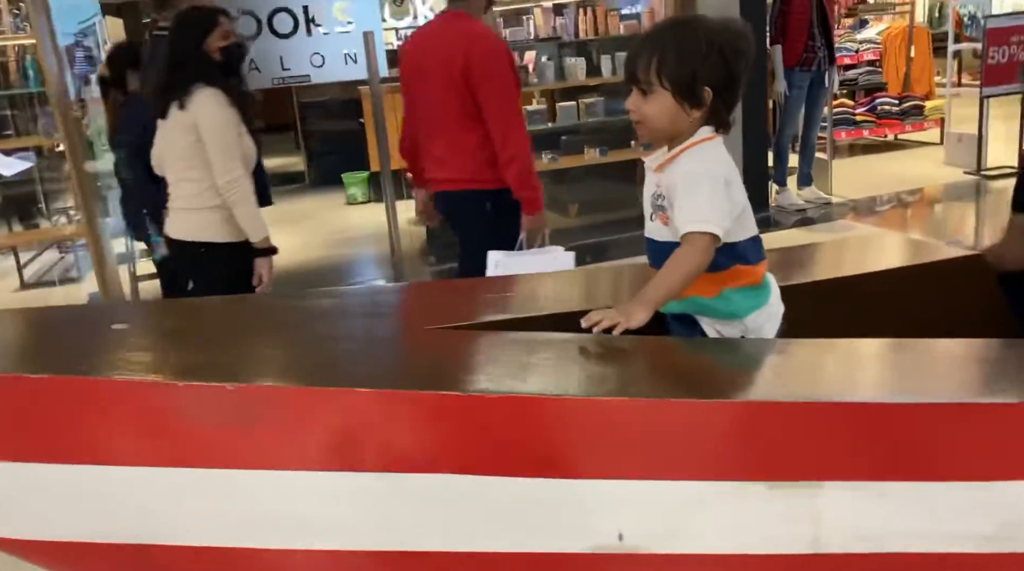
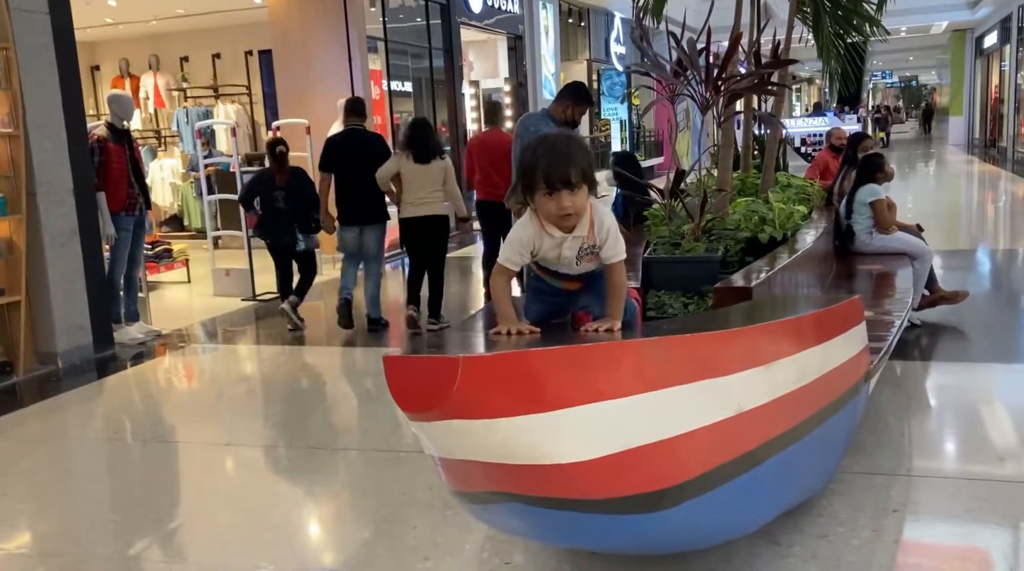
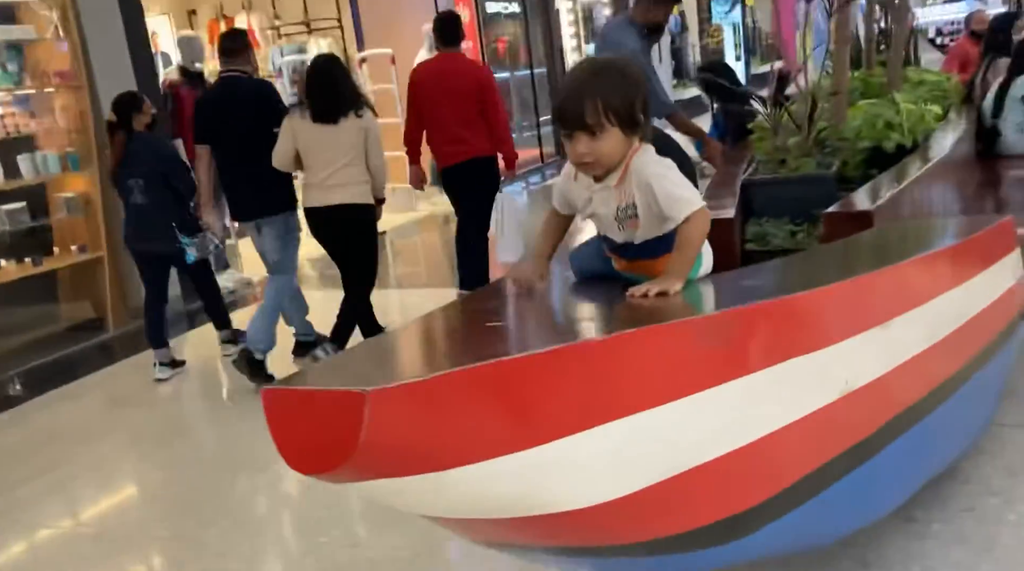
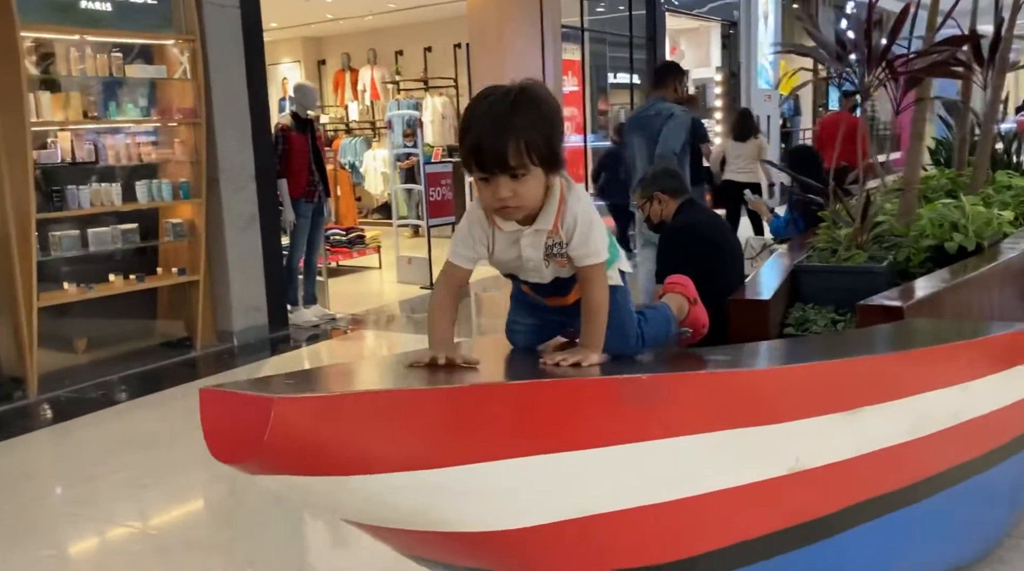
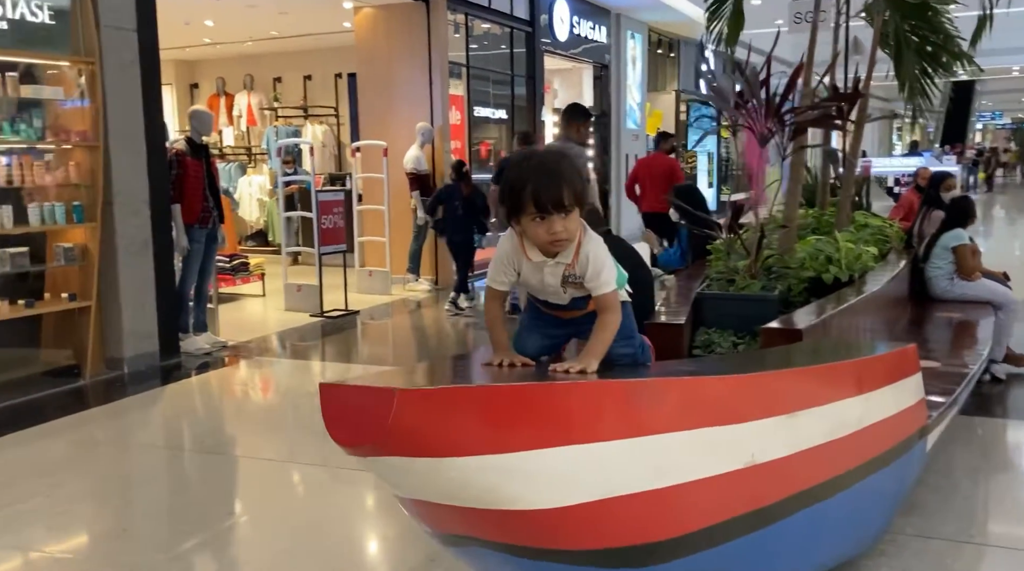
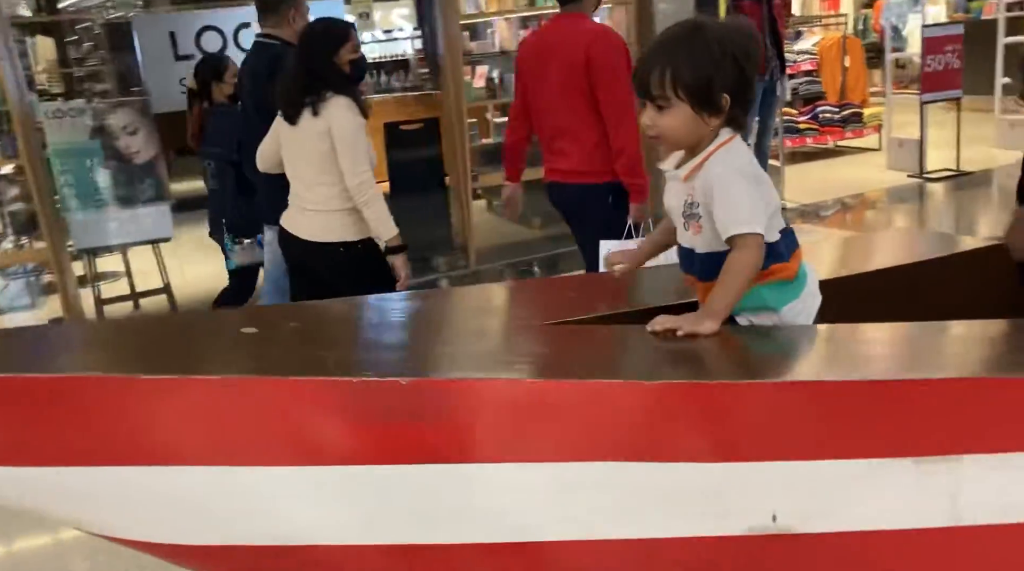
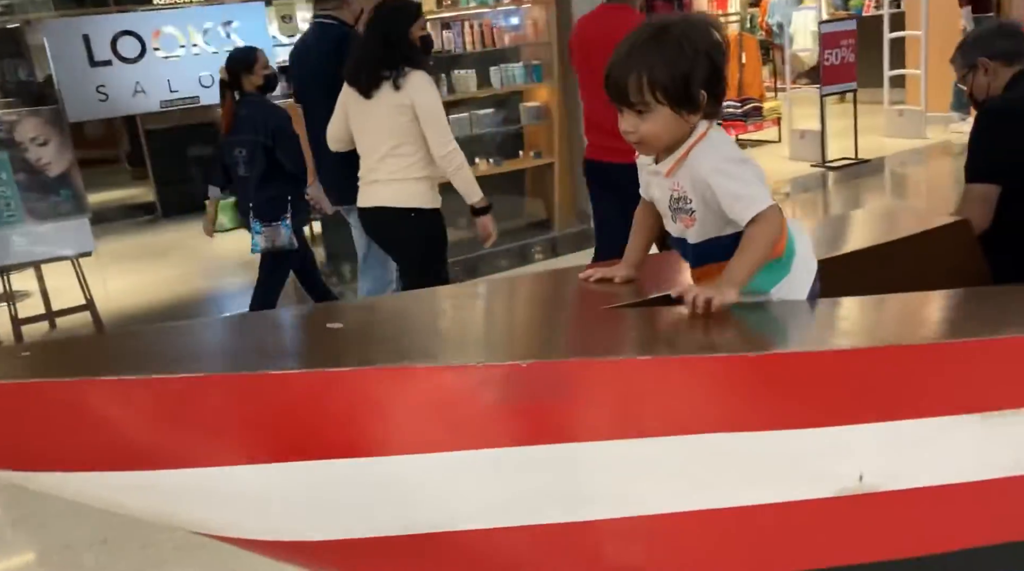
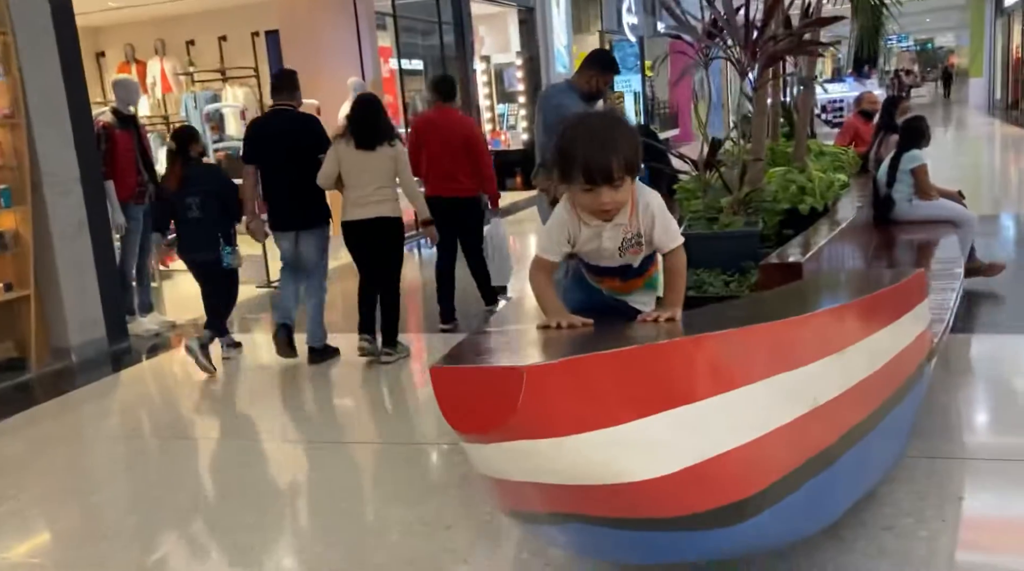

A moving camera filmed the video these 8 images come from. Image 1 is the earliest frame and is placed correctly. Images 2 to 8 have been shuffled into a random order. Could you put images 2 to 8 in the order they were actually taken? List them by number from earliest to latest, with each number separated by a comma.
6, 7, 3, 8, 2, 5, 4
